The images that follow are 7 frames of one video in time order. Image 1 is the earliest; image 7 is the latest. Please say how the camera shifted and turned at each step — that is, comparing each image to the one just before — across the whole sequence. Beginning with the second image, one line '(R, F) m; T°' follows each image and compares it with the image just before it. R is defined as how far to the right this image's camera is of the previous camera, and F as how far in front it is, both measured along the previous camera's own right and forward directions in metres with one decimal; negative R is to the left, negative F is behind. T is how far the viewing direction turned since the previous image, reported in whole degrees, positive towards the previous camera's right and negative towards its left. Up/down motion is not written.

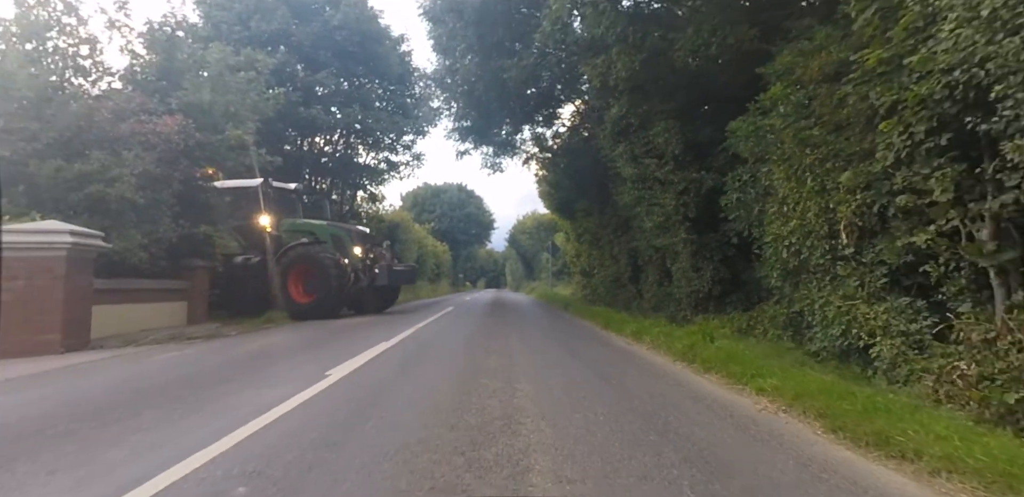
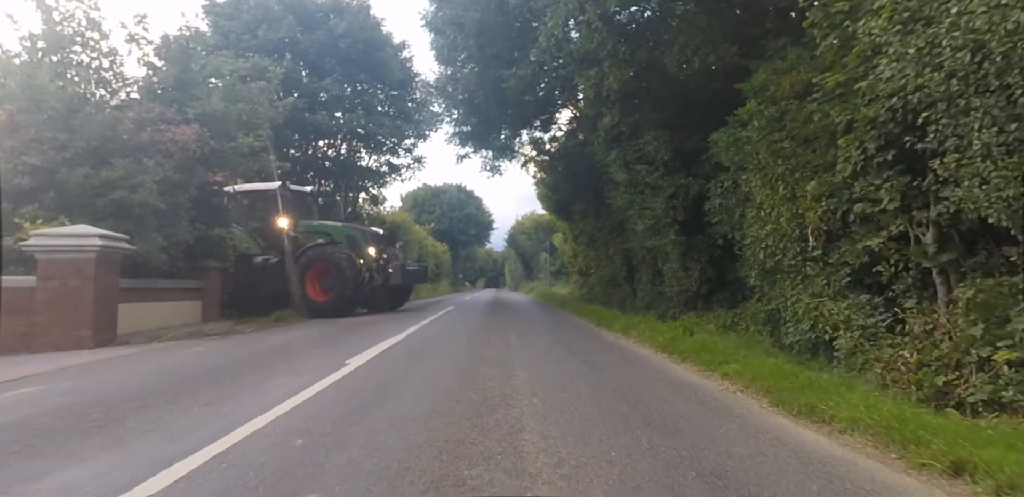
(0.0, -0.9) m; 0°
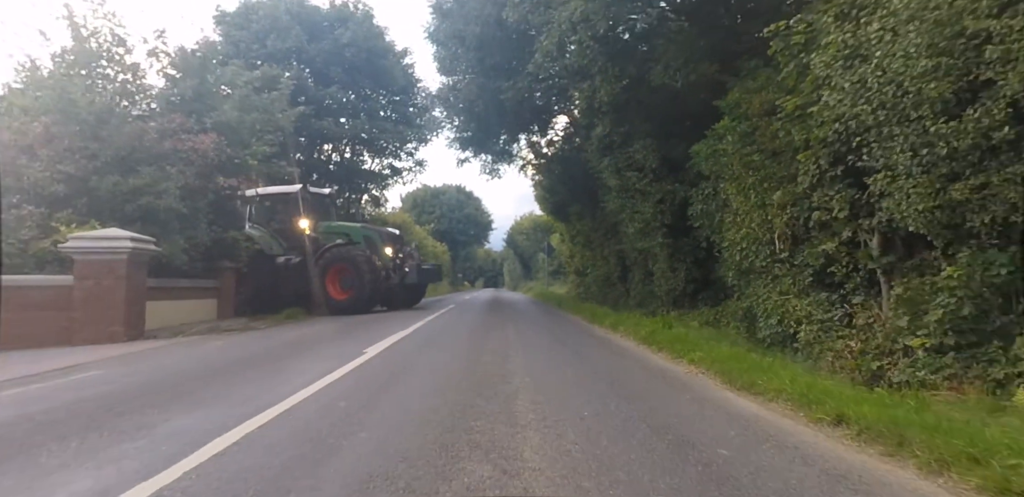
(0.0, -1.1) m; 0°
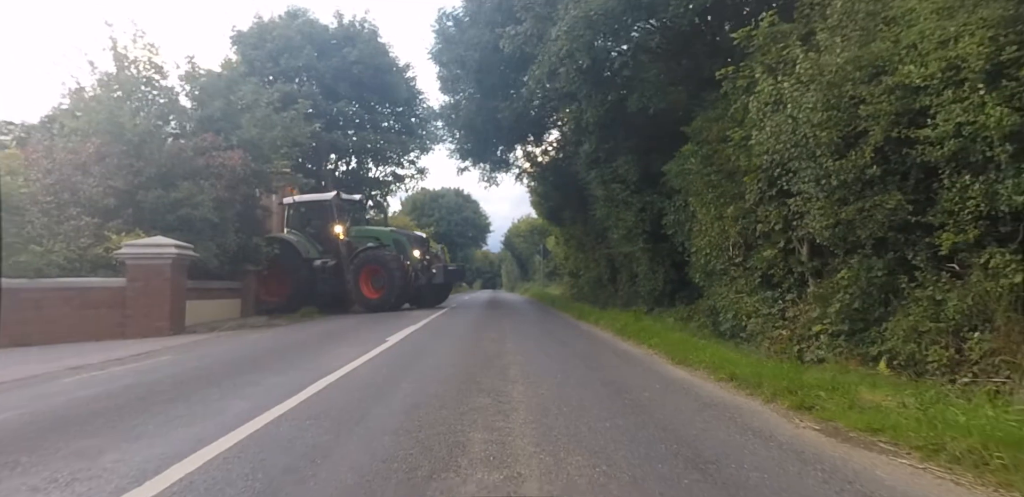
(+0.1, -2.0) m; 0°
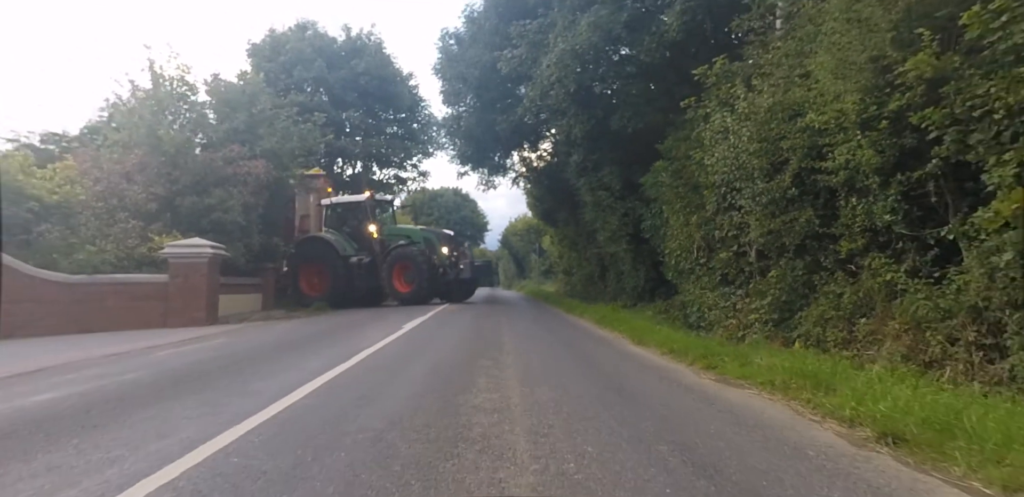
(0.0, -2.1) m; 0°
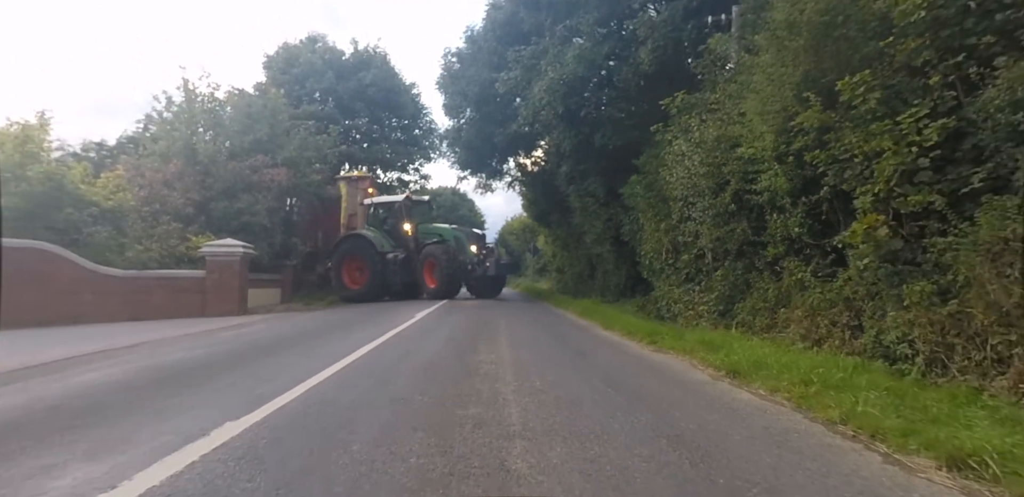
(+0.1, -2.5) m; 0°
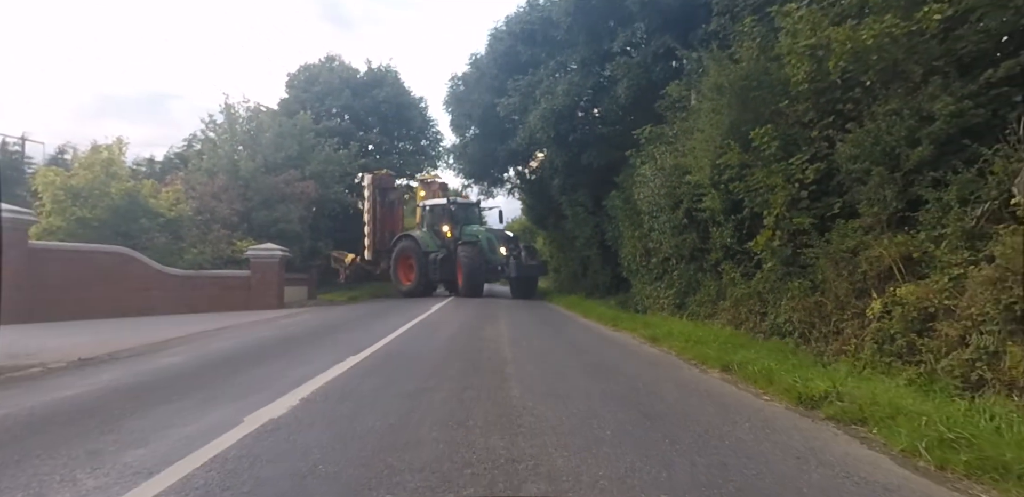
(+0.1, -3.4) m; 0°
